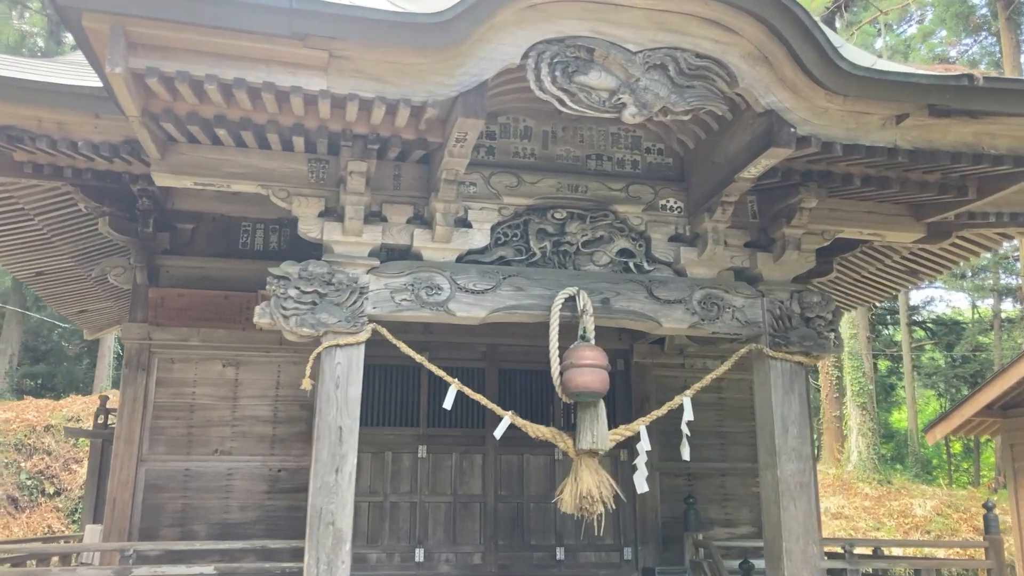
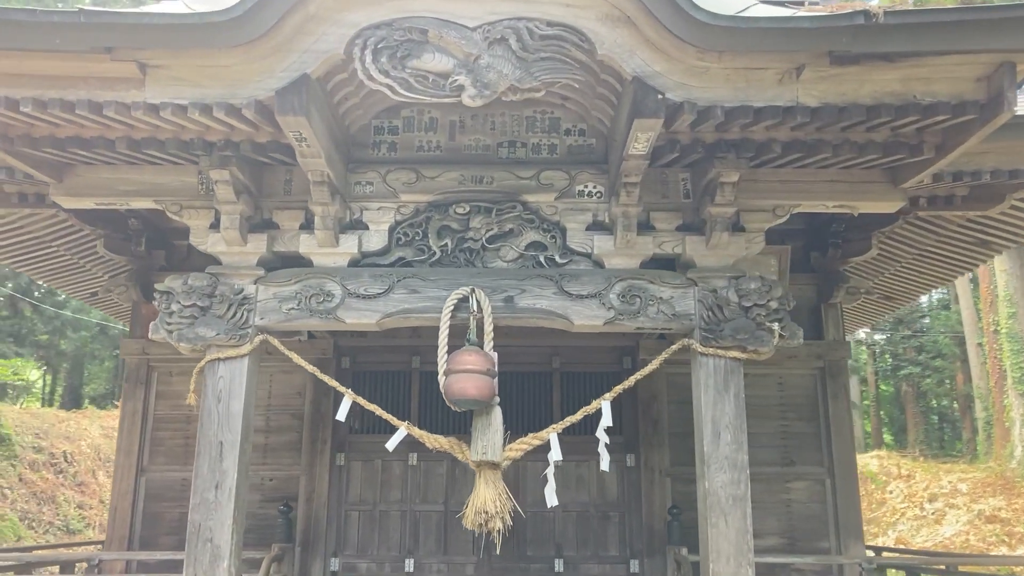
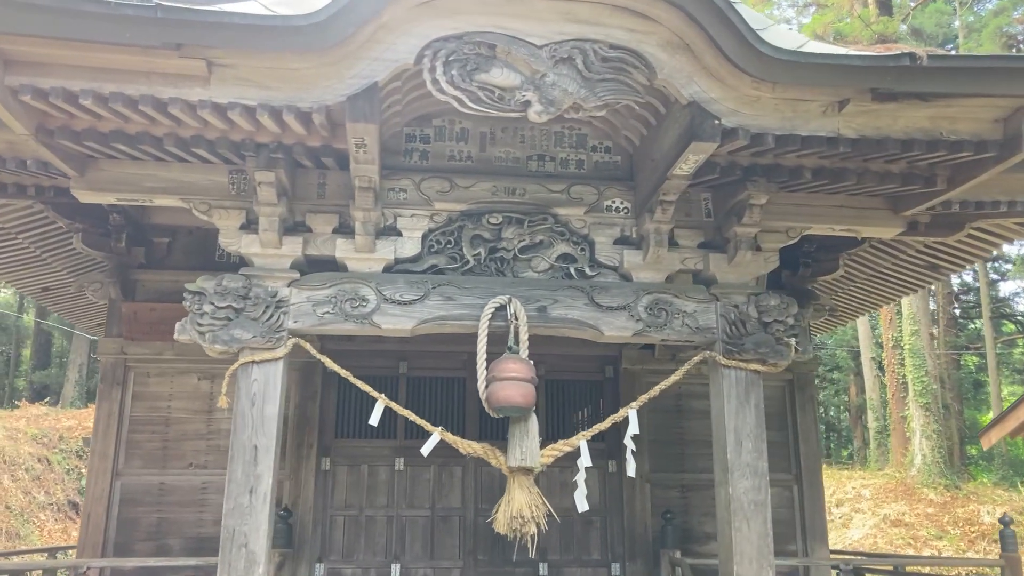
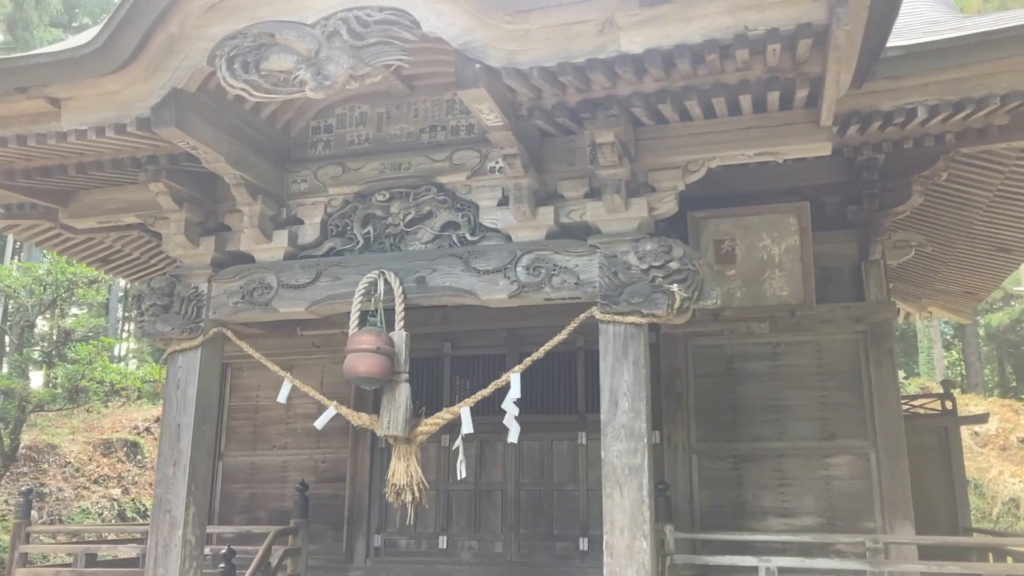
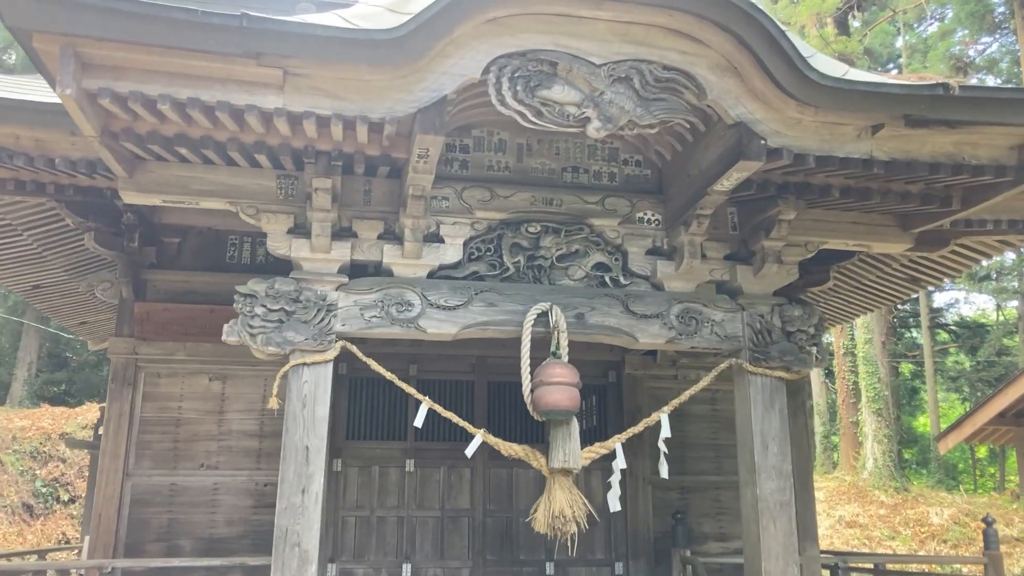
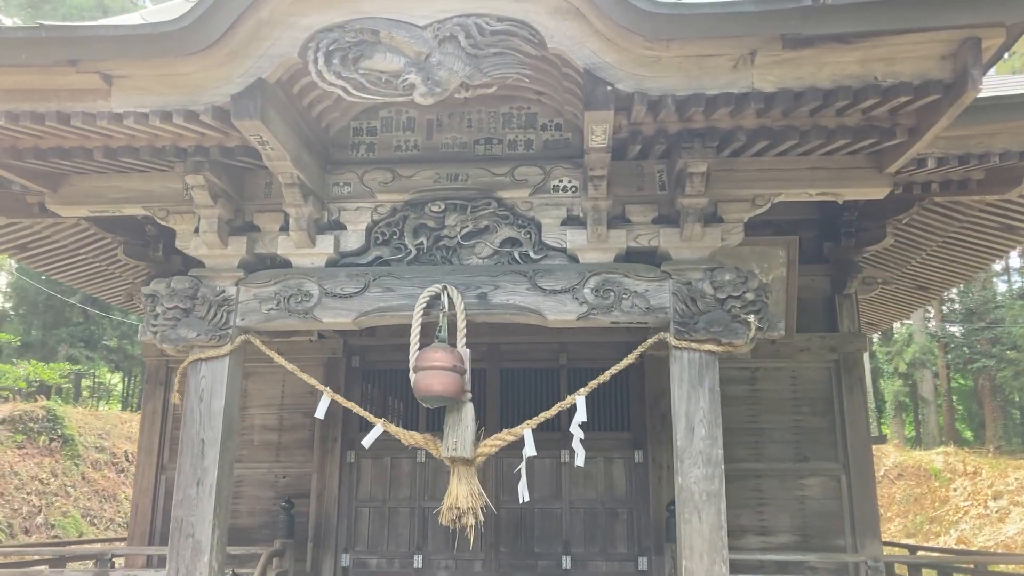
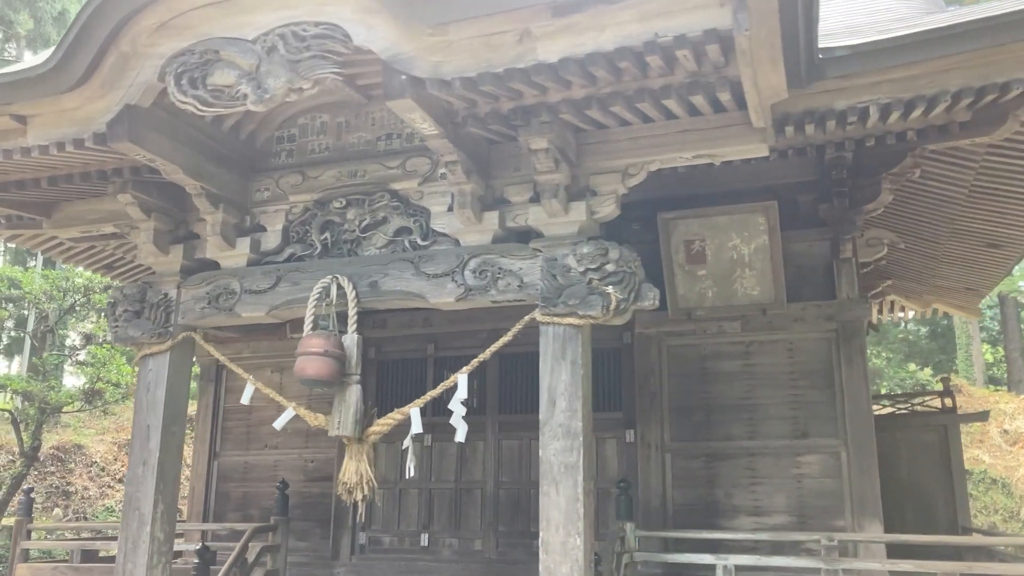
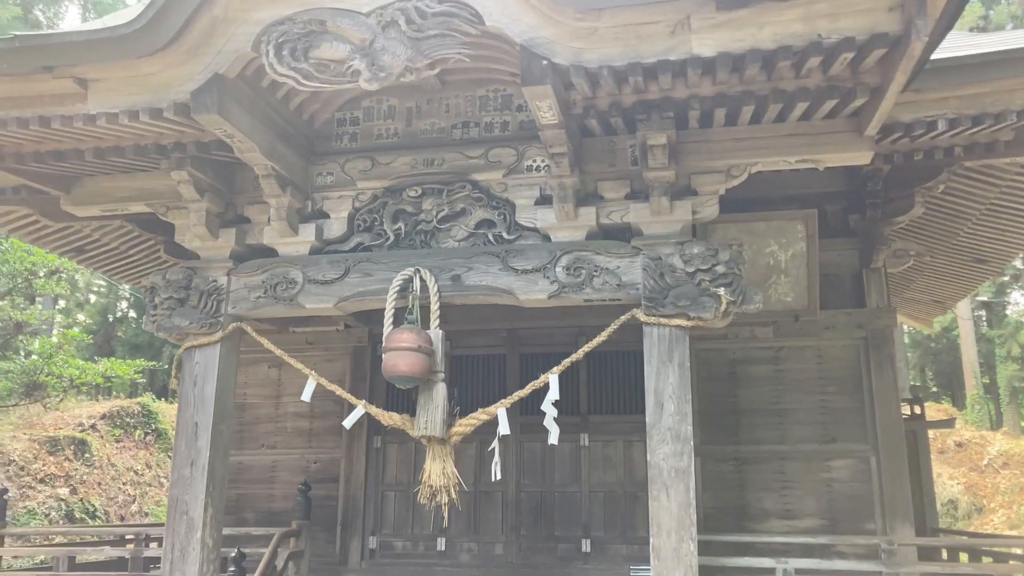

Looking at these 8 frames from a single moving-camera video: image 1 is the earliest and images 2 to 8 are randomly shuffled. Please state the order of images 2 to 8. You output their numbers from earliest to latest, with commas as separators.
5, 3, 2, 6, 8, 4, 7
